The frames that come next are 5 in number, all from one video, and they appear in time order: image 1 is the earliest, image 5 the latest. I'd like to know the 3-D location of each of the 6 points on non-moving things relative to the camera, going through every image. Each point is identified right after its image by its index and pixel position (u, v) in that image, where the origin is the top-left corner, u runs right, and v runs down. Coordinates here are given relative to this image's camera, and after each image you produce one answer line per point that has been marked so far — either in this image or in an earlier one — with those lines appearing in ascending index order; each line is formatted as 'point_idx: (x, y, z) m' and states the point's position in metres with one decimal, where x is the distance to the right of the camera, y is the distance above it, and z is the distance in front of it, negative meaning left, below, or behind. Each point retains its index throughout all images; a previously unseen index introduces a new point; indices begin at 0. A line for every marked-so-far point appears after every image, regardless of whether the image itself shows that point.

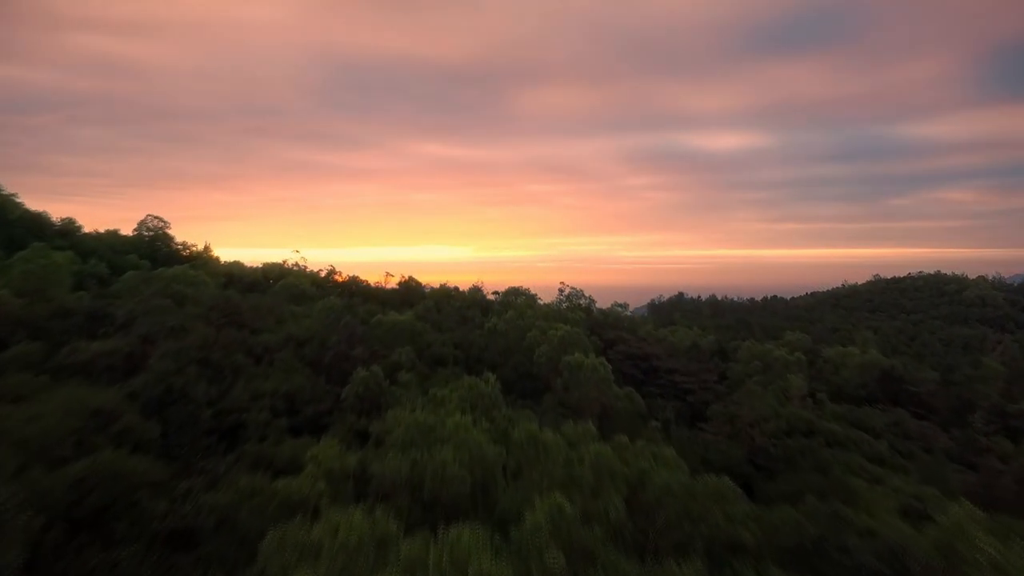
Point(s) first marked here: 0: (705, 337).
0: (+3.6, -1.0, +19.3) m
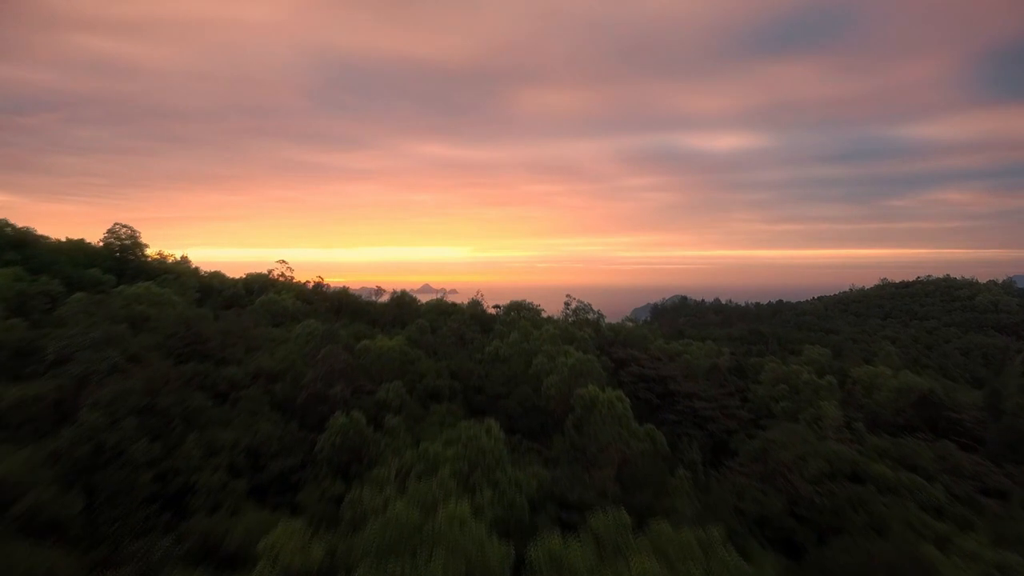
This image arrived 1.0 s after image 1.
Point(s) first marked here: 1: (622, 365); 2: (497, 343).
0: (+3.6, -1.2, +18.1) m
1: (+1.5, -1.0, +14.4) m
2: (-0.2, -0.6, +11.2) m
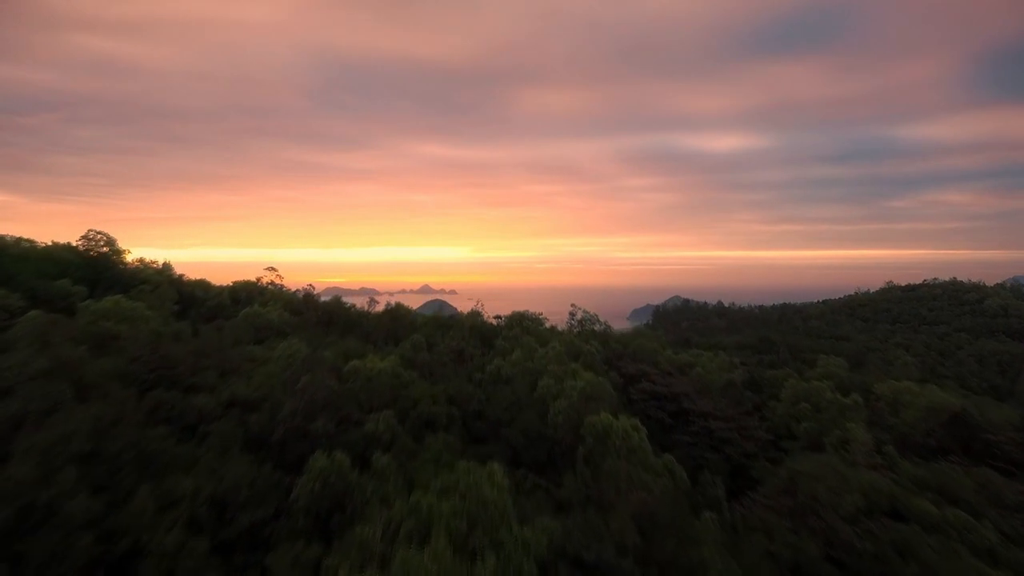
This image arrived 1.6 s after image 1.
0: (+3.6, -1.3, +17.2) m
1: (+1.5, -1.2, +13.5) m
2: (-0.1, -0.7, +10.3) m
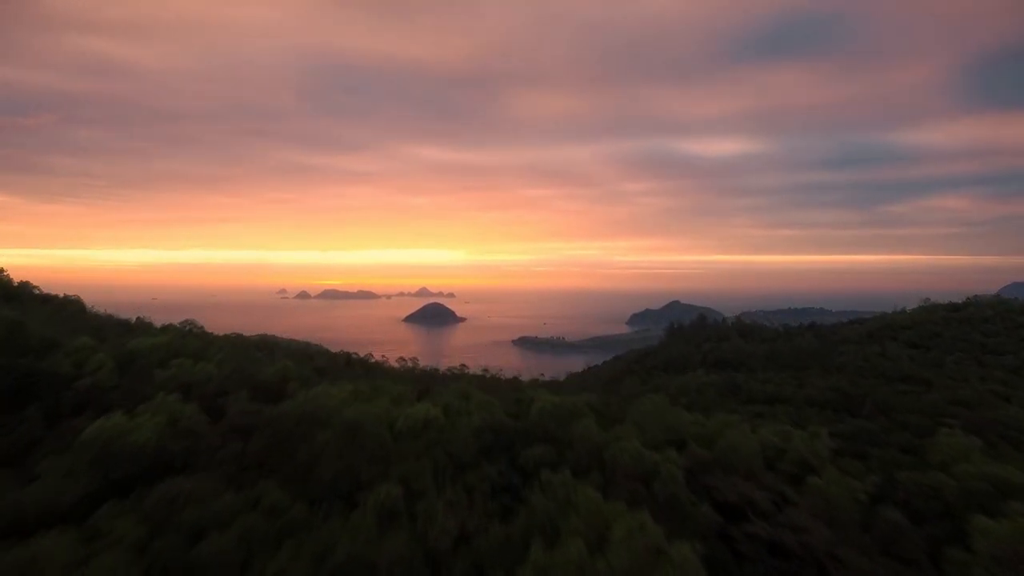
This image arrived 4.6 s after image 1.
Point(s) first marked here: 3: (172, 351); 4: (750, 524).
0: (+3.9, -2.0, +12.3) m
1: (+1.8, -1.9, +8.6) m
2: (+0.1, -1.4, +5.4) m
3: (-3.5, -0.7, +11.0) m
4: (+1.9, -1.9, +8.4) m
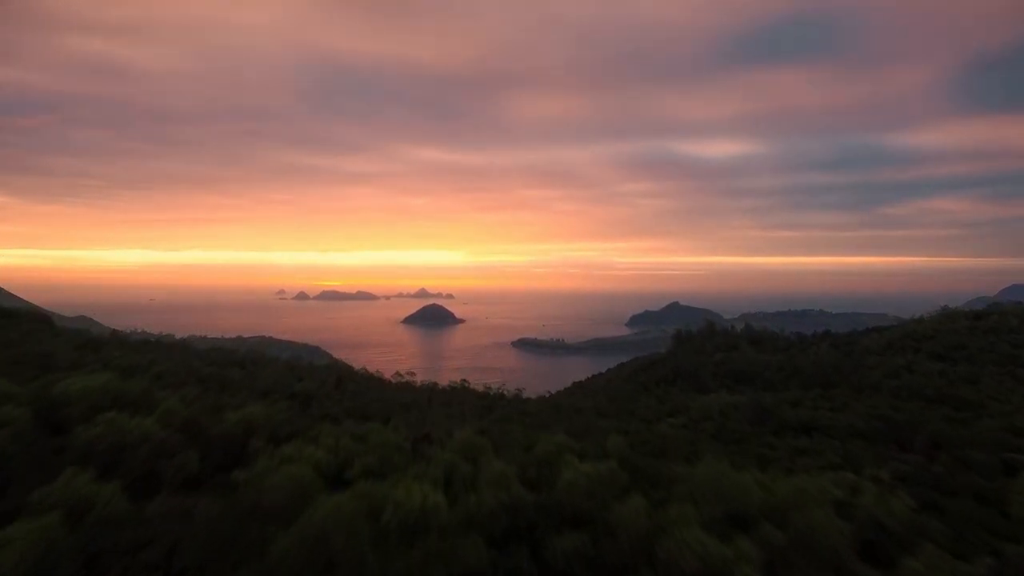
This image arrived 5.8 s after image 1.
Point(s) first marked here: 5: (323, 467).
0: (+4.0, -2.3, +10.1) m
1: (+1.9, -2.1, +6.5) m
2: (+0.3, -1.6, +3.3) m
3: (-3.4, -0.9, +8.9) m
4: (+2.0, -2.1, +6.3) m
5: (-1.4, -1.3, +8.0) m
